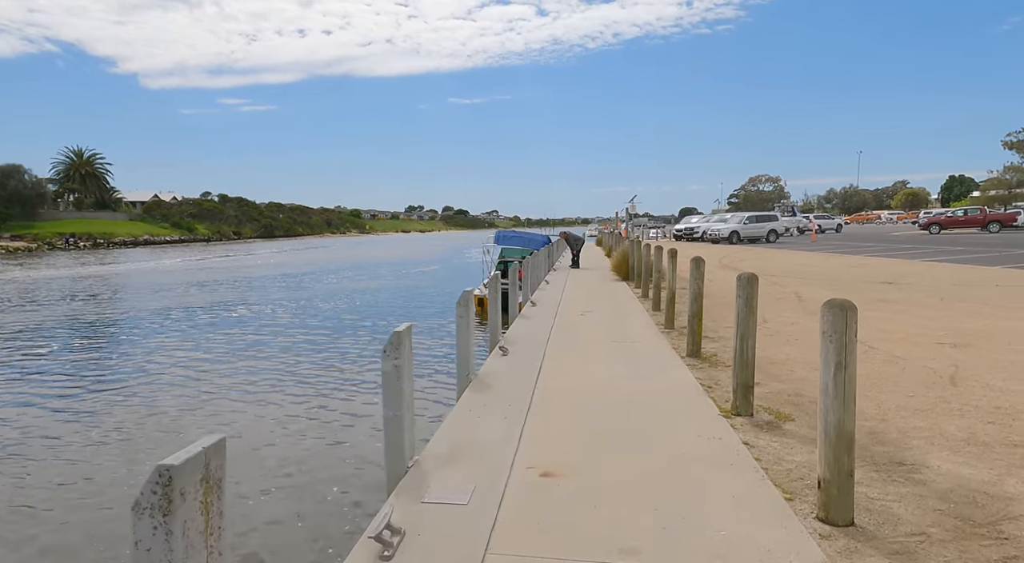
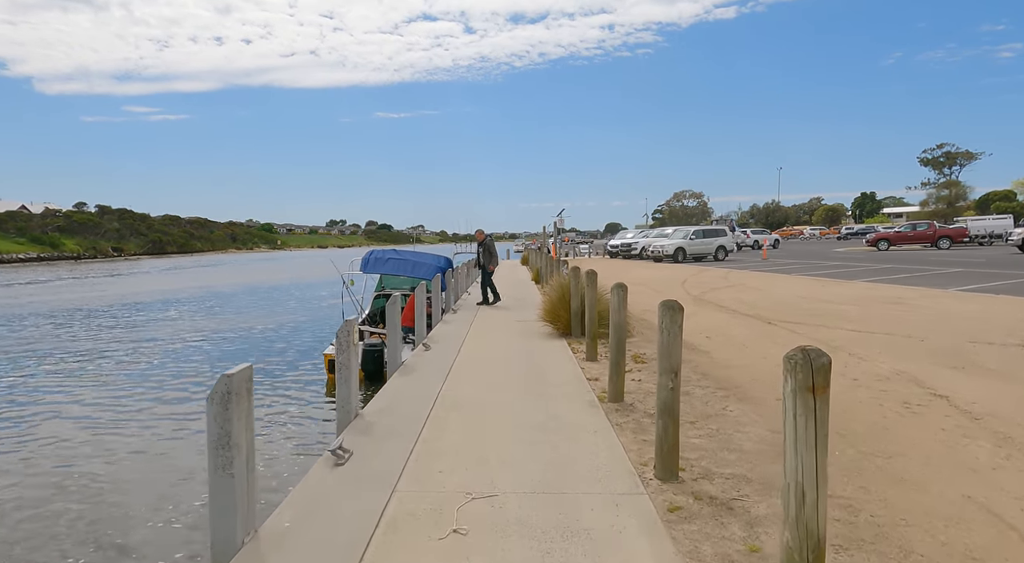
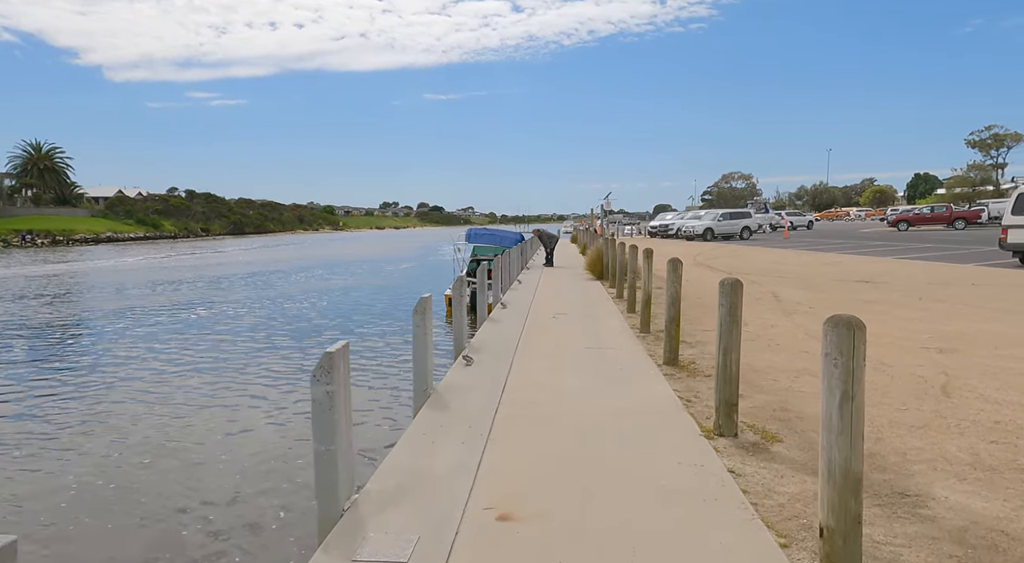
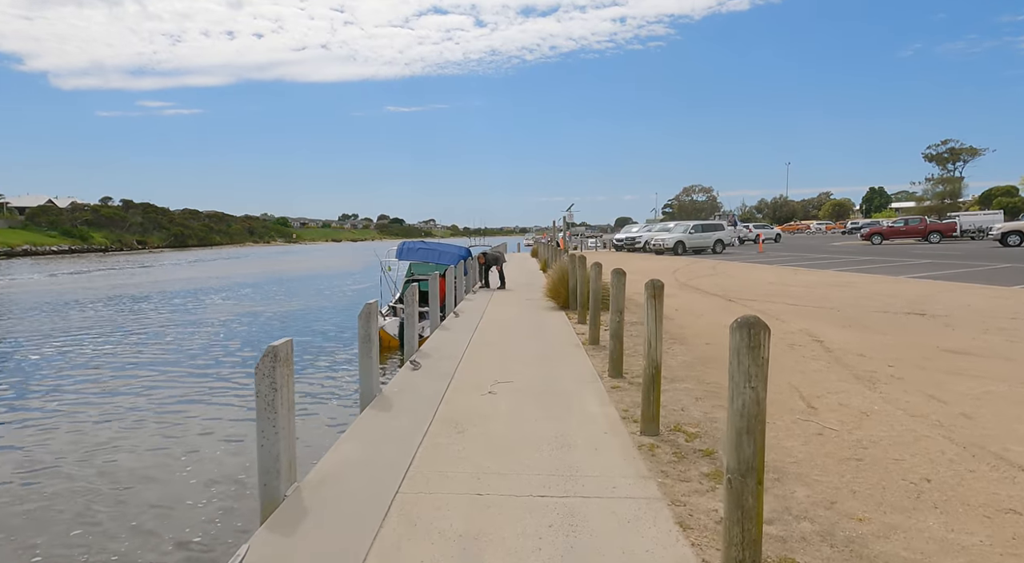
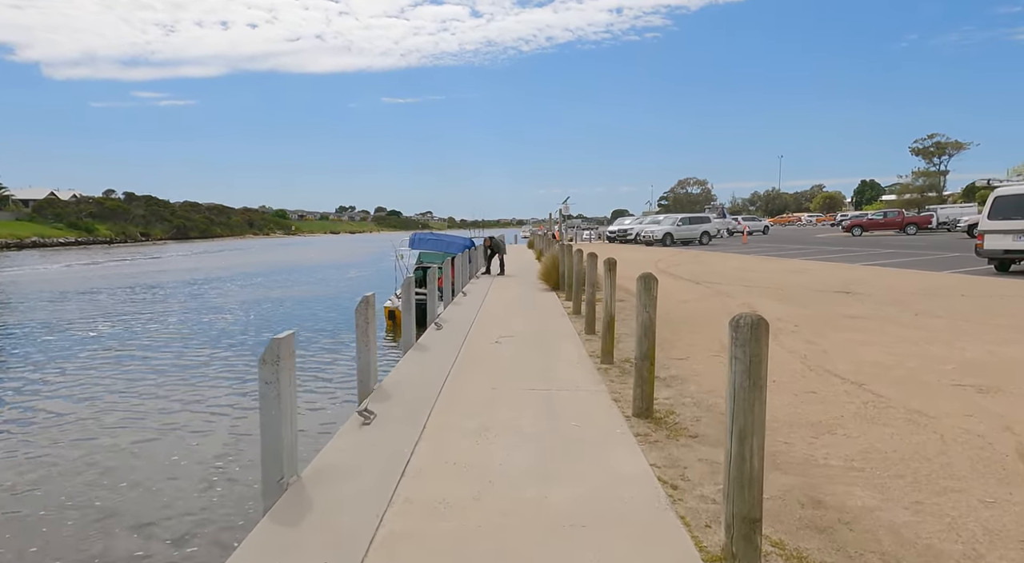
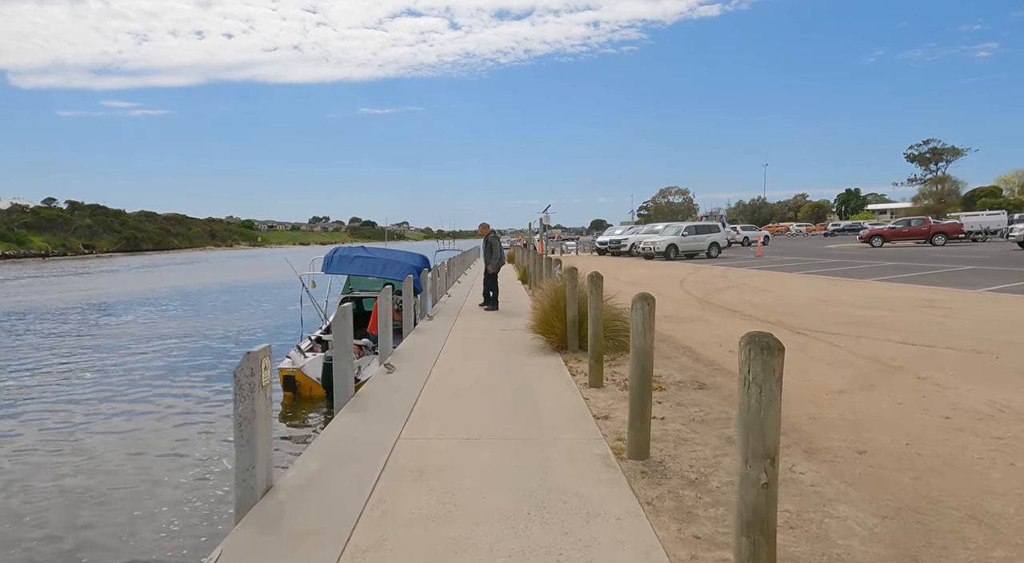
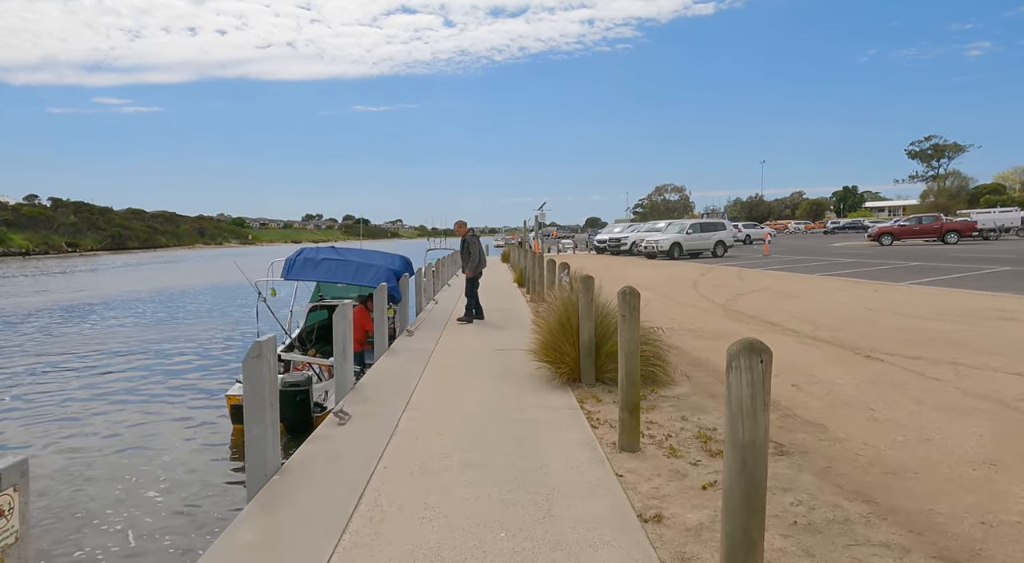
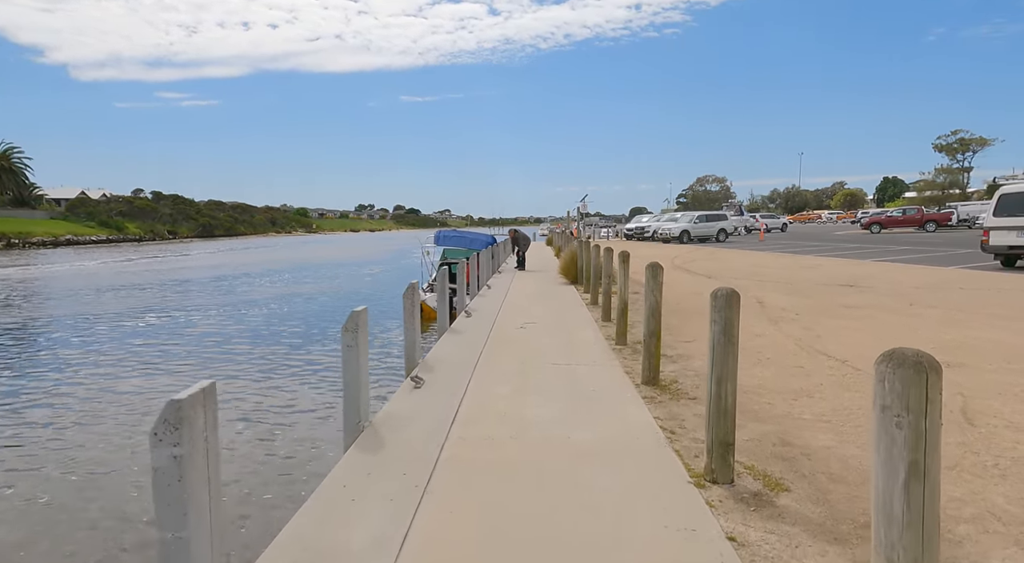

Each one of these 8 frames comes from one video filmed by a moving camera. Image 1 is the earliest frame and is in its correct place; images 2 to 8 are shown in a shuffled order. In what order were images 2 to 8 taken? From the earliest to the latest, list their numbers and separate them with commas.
3, 8, 5, 4, 2, 6, 7
